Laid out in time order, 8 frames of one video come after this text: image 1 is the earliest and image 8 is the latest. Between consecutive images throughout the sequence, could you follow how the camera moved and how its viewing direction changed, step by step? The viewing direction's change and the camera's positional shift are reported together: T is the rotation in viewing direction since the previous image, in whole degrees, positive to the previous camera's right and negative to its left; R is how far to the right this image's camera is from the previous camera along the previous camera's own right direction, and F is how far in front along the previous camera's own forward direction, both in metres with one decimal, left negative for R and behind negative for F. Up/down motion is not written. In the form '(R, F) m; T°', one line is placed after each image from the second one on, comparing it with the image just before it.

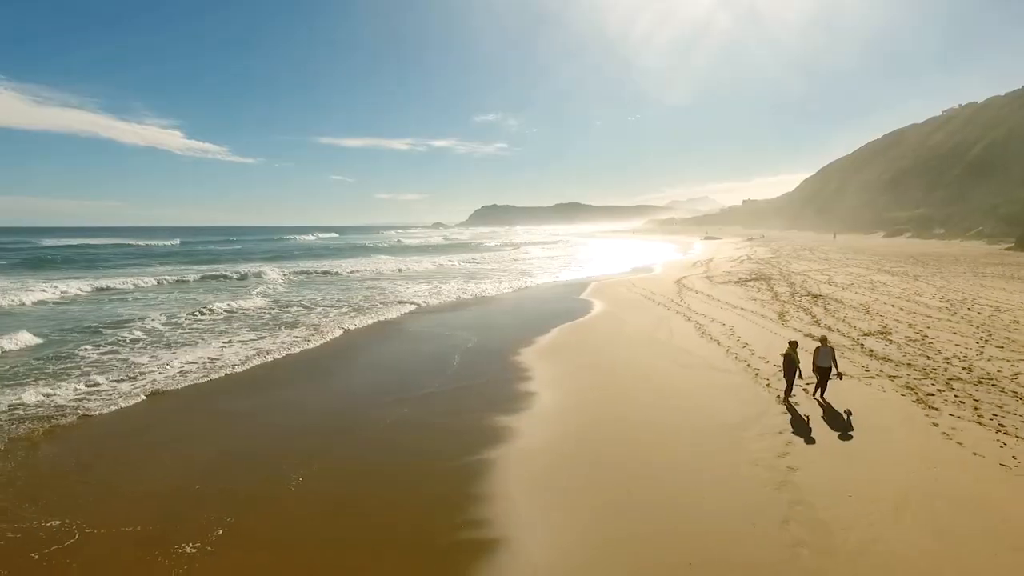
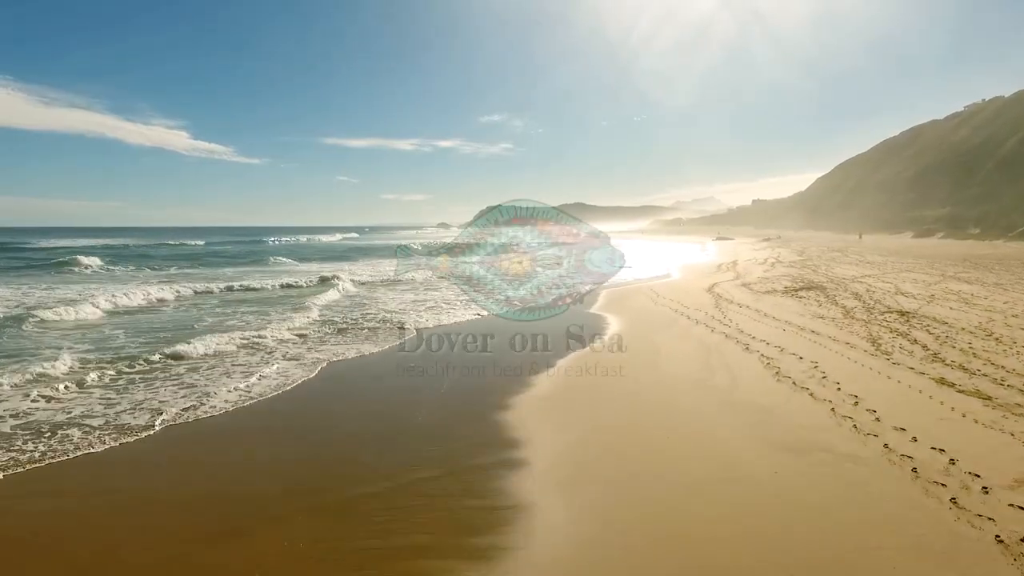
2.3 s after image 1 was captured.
(+0.2, +3.1) m; -1°
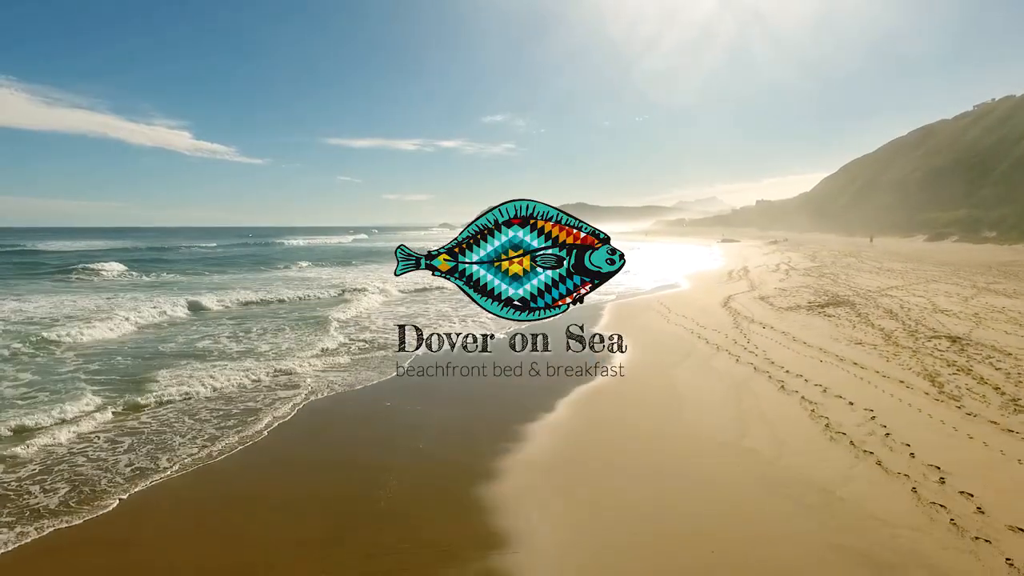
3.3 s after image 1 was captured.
(+0.1, +1.3) m; 0°
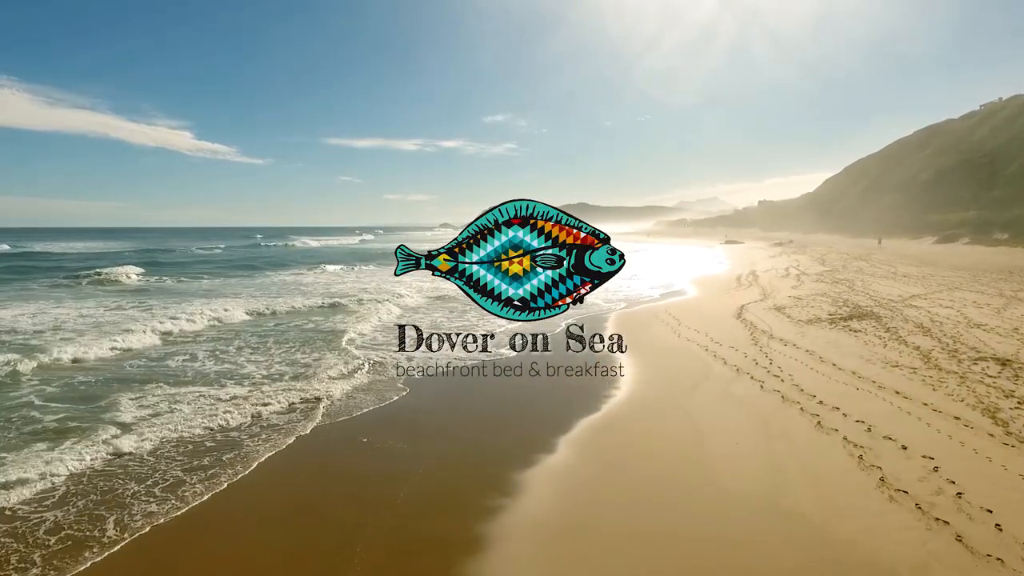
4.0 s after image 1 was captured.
(+0.1, +1.0) m; 0°
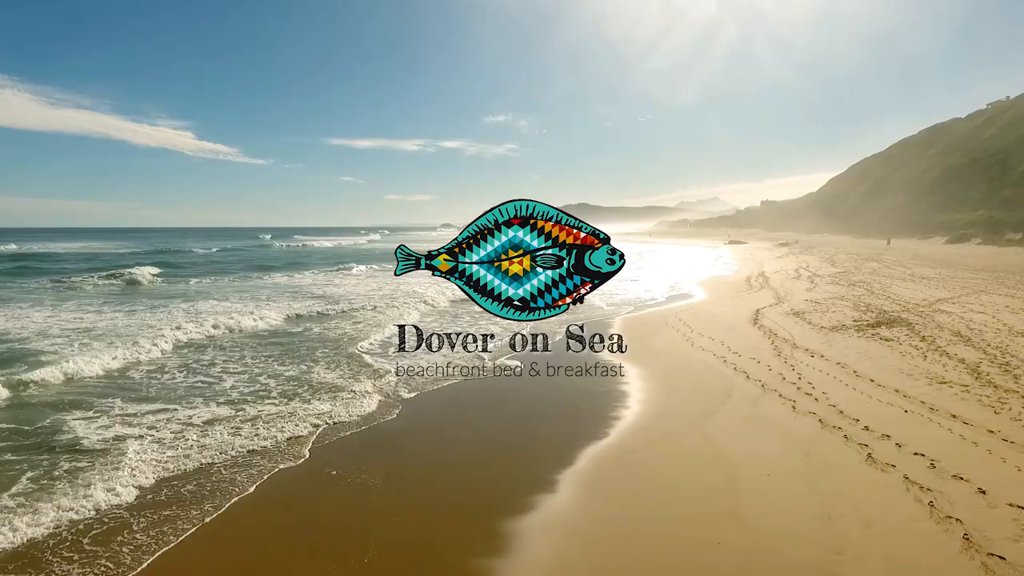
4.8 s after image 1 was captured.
(+0.1, +1.0) m; 0°
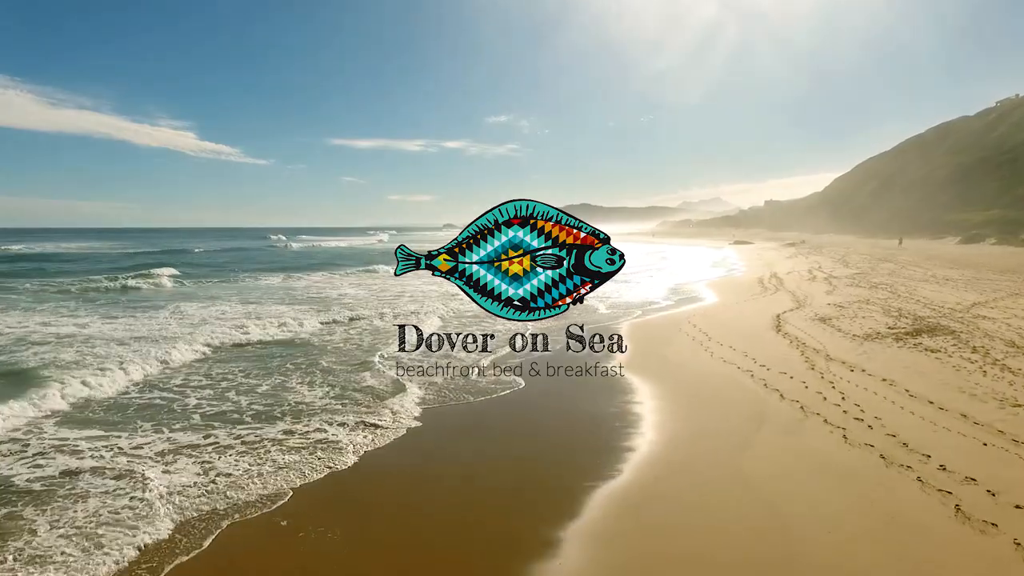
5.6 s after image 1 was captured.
(+0.1, +1.1) m; 0°
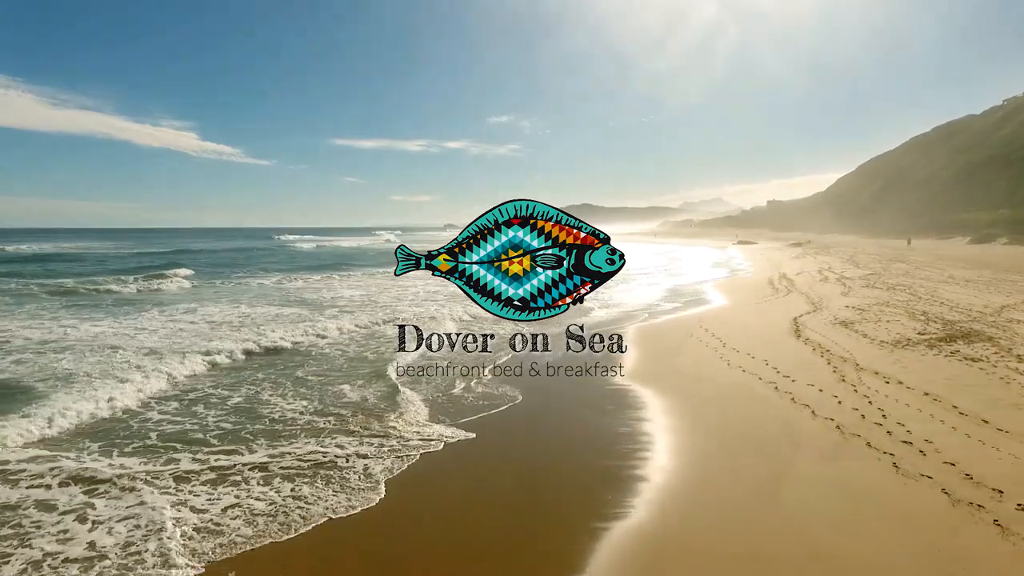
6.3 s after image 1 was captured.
(+0.1, +0.8) m; 0°
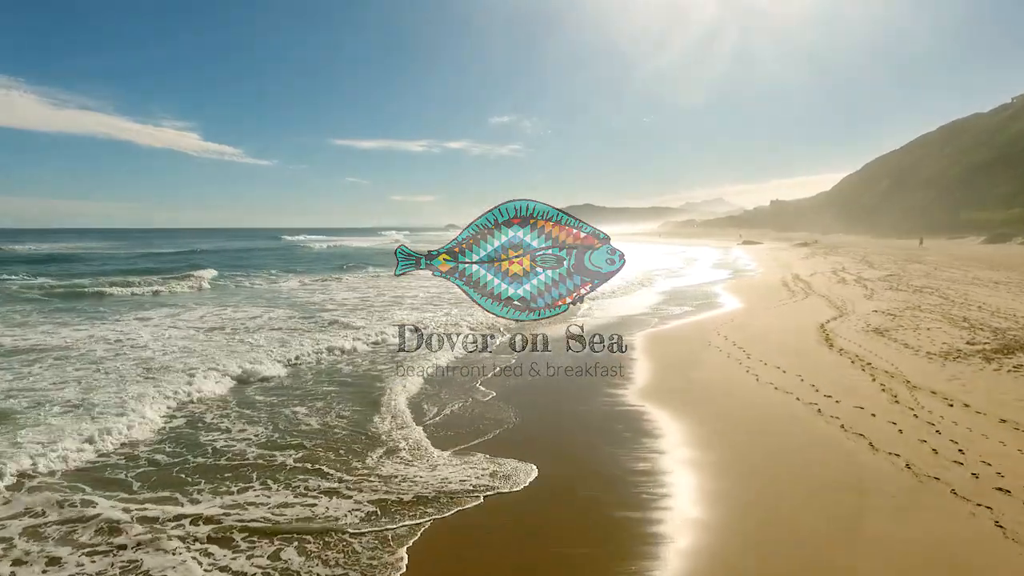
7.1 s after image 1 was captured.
(+0.1, +1.1) m; 0°
